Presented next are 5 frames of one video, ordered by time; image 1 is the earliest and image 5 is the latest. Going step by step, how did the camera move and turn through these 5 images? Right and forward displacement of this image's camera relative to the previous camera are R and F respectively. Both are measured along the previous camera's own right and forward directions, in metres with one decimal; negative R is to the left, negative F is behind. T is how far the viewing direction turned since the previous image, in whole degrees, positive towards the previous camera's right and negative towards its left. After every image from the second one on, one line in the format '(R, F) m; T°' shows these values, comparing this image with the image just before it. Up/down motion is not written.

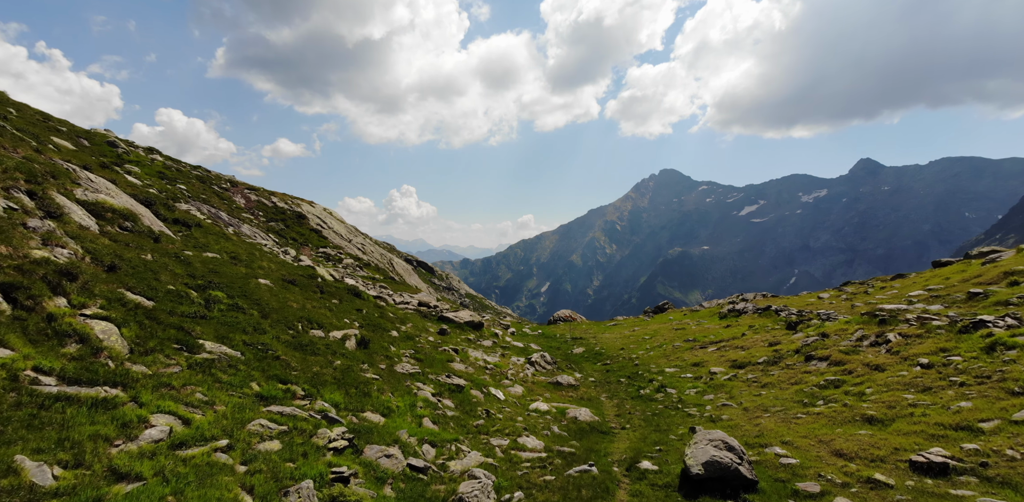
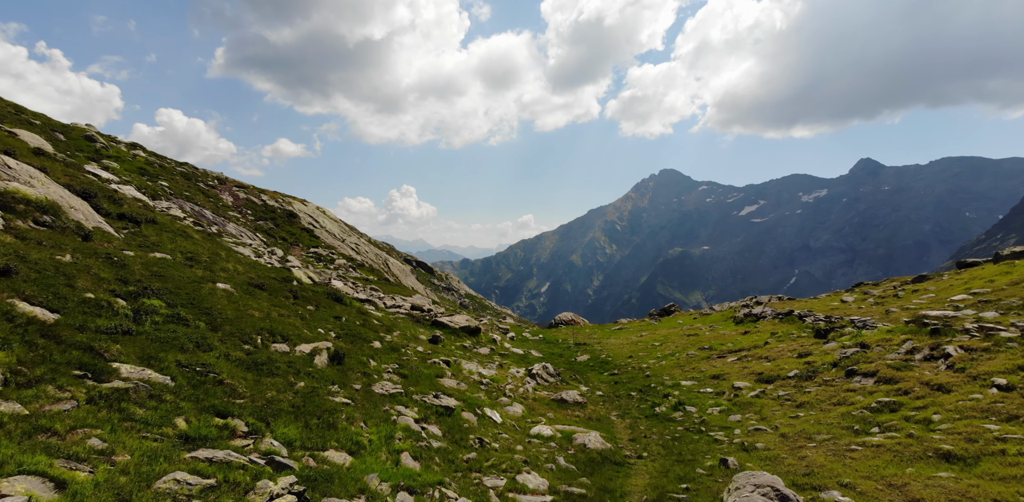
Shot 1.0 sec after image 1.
(+0.1, +4.6) m; 0°
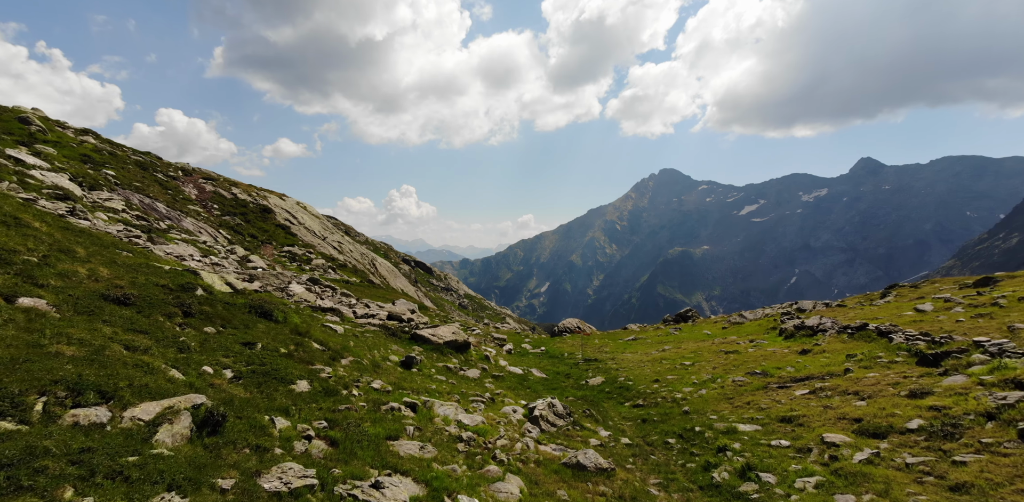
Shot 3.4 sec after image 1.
(+0.3, +11.2) m; 0°
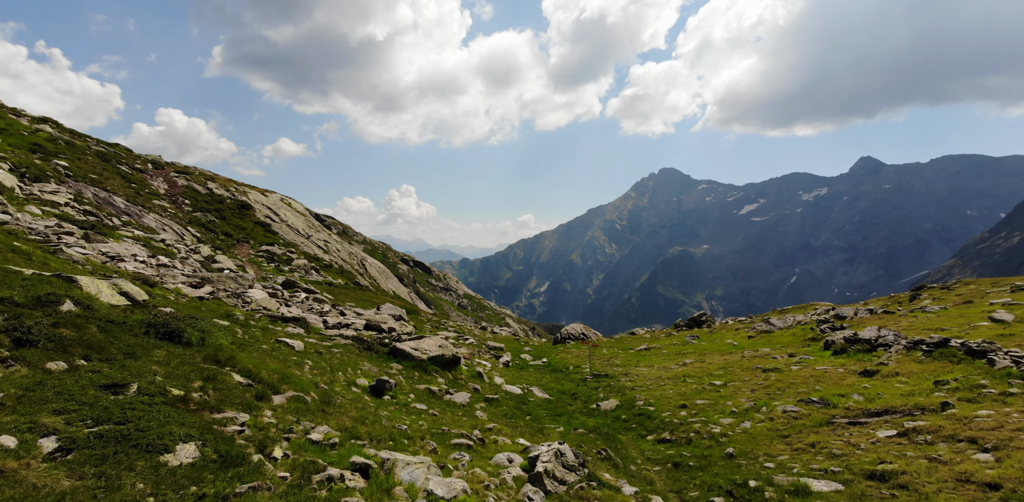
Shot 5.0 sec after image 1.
(+0.2, +7.8) m; 0°
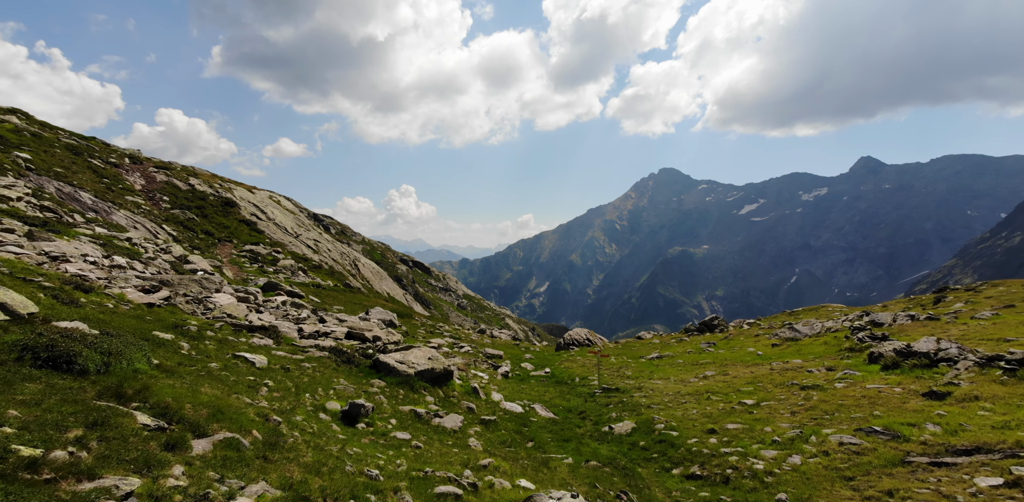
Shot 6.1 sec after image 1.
(0.0, +5.4) m; 0°
